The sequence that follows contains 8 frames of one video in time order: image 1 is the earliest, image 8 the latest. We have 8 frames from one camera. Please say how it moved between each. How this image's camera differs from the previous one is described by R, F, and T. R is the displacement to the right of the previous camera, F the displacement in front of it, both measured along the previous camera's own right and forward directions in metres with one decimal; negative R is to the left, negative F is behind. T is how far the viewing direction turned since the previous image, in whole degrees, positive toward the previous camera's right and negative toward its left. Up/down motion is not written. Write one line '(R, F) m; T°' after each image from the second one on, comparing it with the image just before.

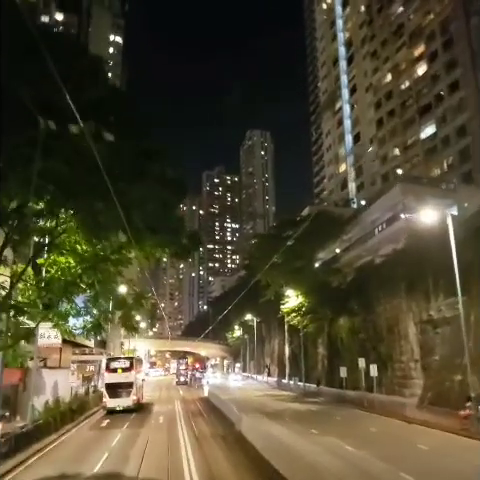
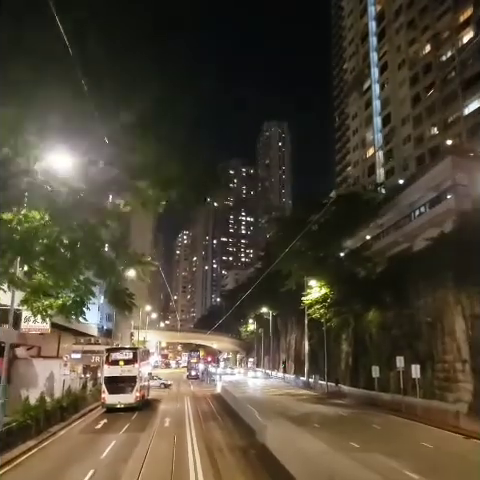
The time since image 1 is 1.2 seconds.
(-0.7, +5.5) m; -2°
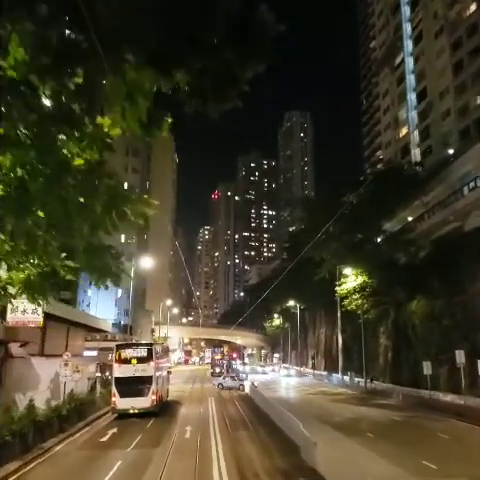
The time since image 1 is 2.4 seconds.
(-0.5, +5.3) m; -3°
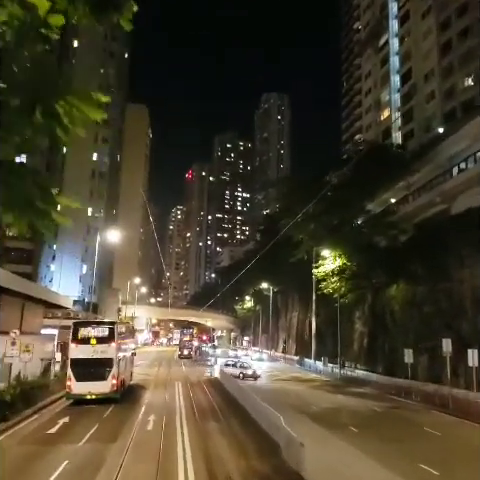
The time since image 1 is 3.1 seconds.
(-0.2, +2.9) m; +3°
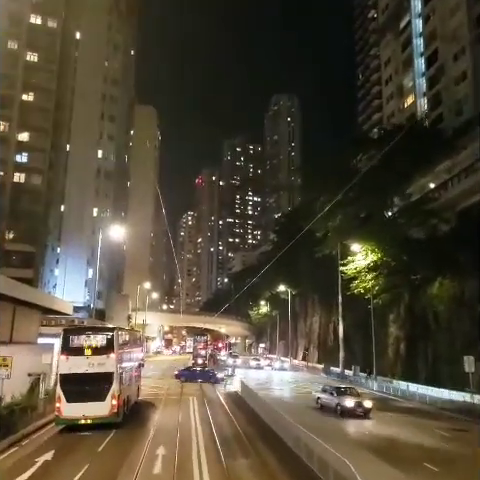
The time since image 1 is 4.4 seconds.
(-0.8, +5.3) m; -1°
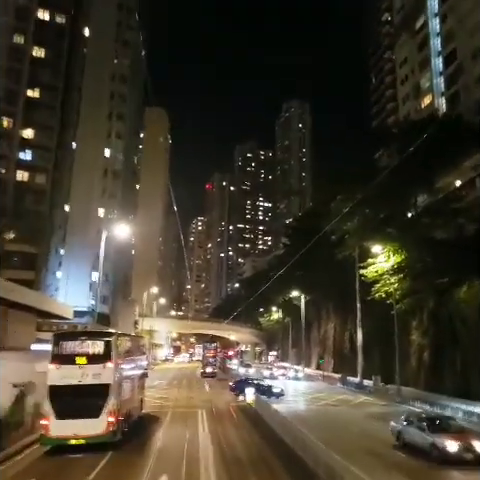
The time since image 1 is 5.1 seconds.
(-0.3, +3.0) m; -1°
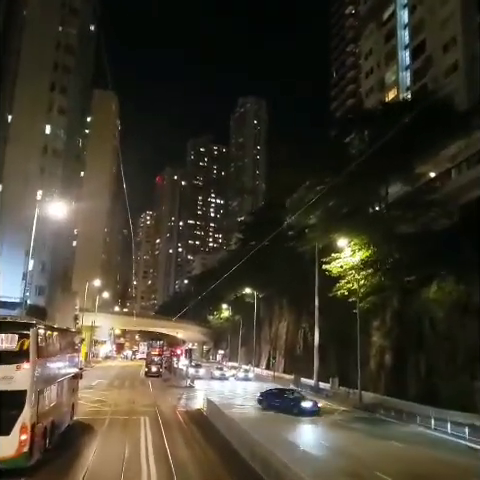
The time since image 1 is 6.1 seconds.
(-0.4, +3.8) m; +6°
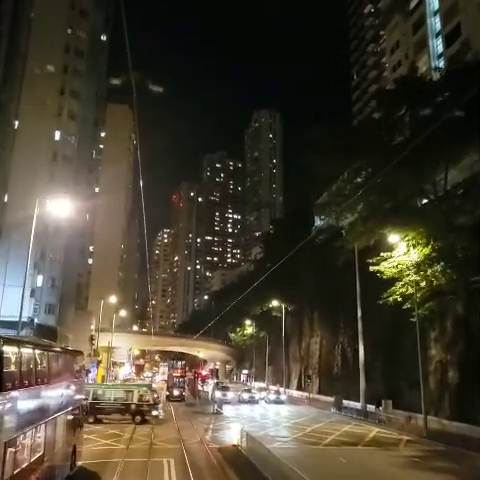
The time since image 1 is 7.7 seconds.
(-1.2, +5.5) m; -2°
